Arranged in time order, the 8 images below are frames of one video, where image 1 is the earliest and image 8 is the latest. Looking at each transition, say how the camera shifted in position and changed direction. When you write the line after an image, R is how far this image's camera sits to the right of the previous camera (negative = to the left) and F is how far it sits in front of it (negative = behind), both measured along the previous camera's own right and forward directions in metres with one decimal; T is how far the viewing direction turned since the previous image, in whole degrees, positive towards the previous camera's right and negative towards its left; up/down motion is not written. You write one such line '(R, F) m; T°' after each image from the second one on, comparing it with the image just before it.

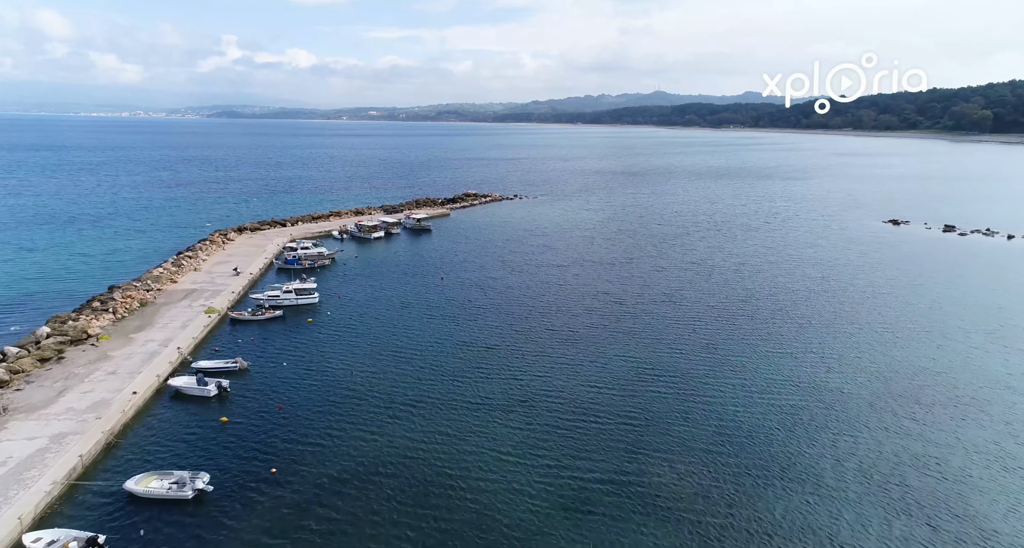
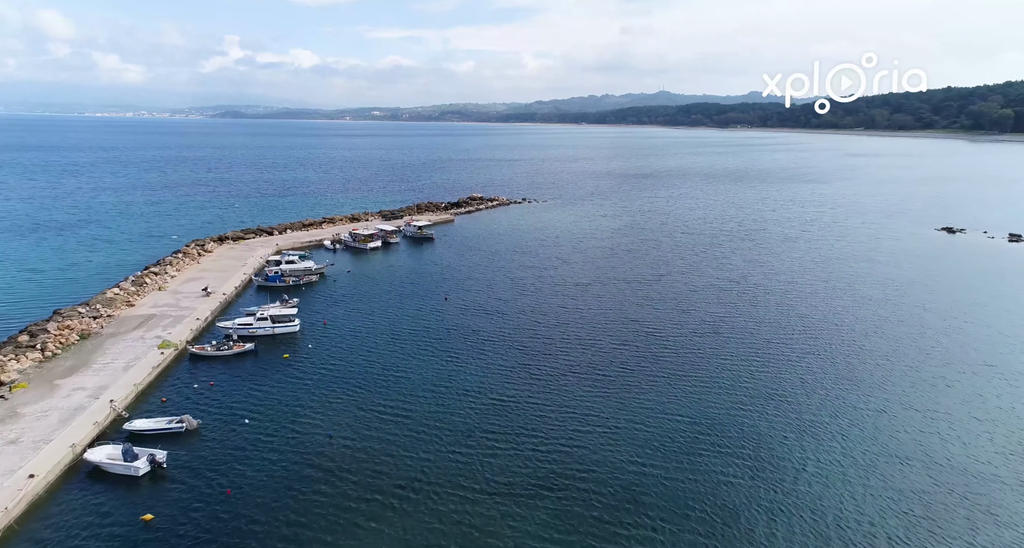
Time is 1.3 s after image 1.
(-1.0, +7.8) m; 0°
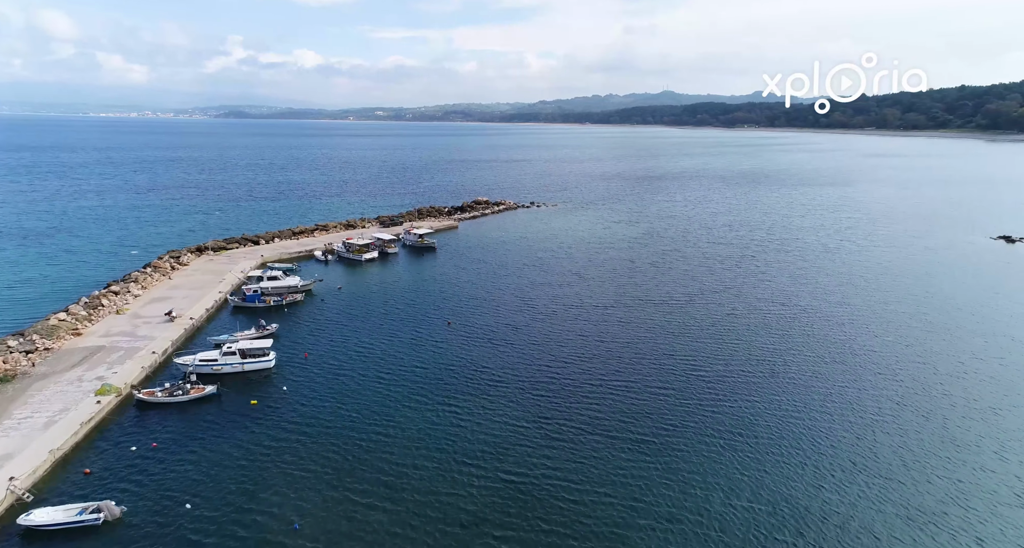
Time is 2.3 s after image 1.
(-0.8, +6.9) m; 0°
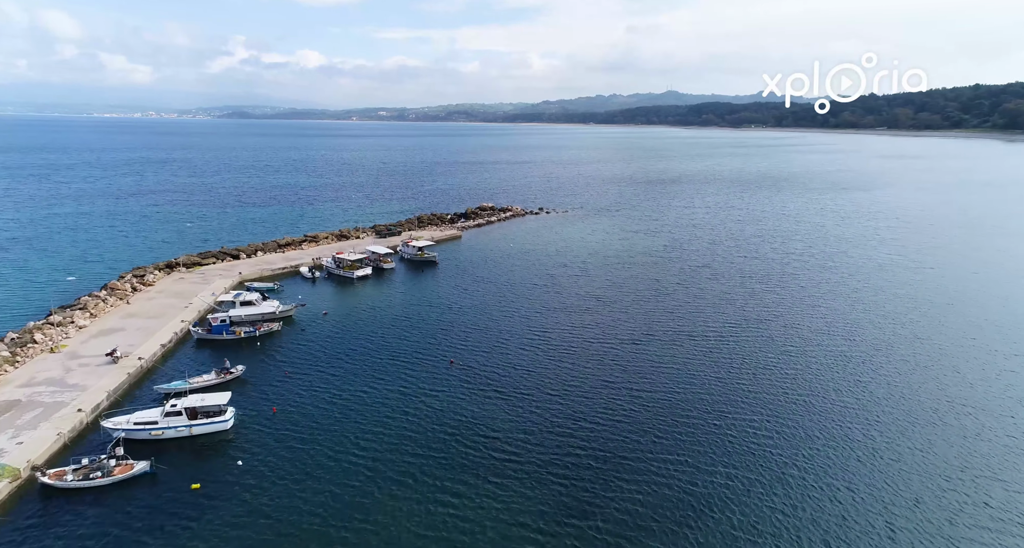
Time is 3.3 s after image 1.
(-0.8, +7.5) m; 0°
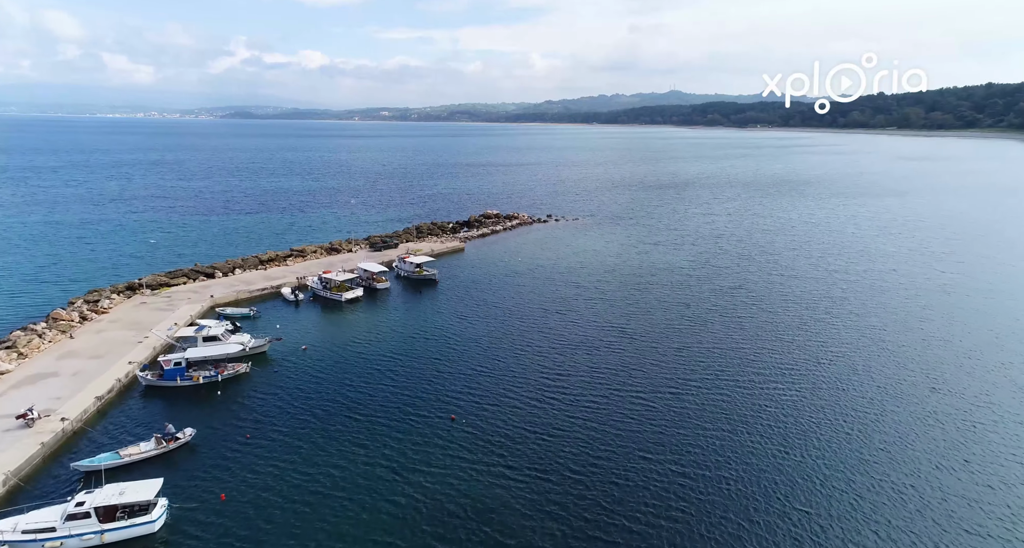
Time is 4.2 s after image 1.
(-0.7, +7.2) m; 0°
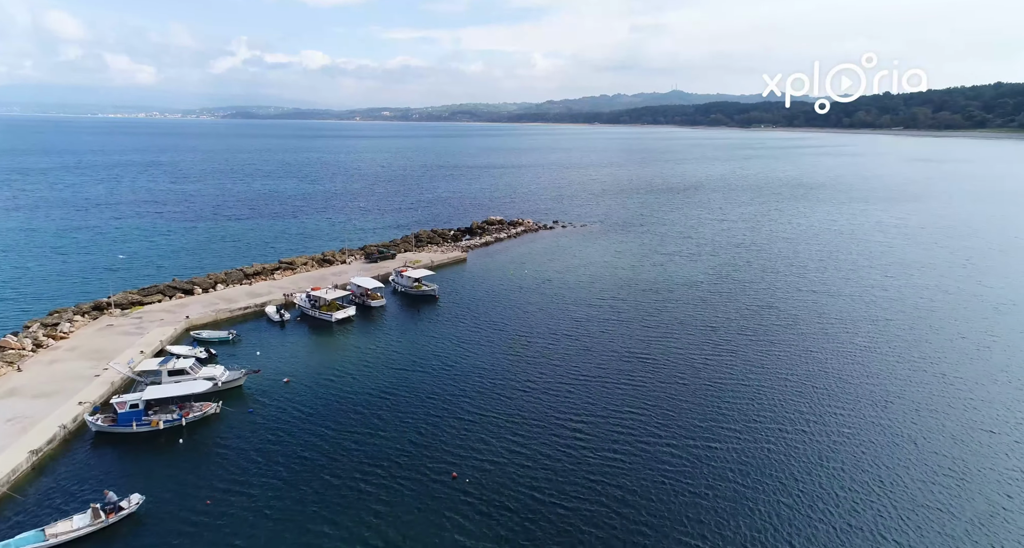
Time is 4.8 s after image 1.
(-0.5, +4.9) m; 0°
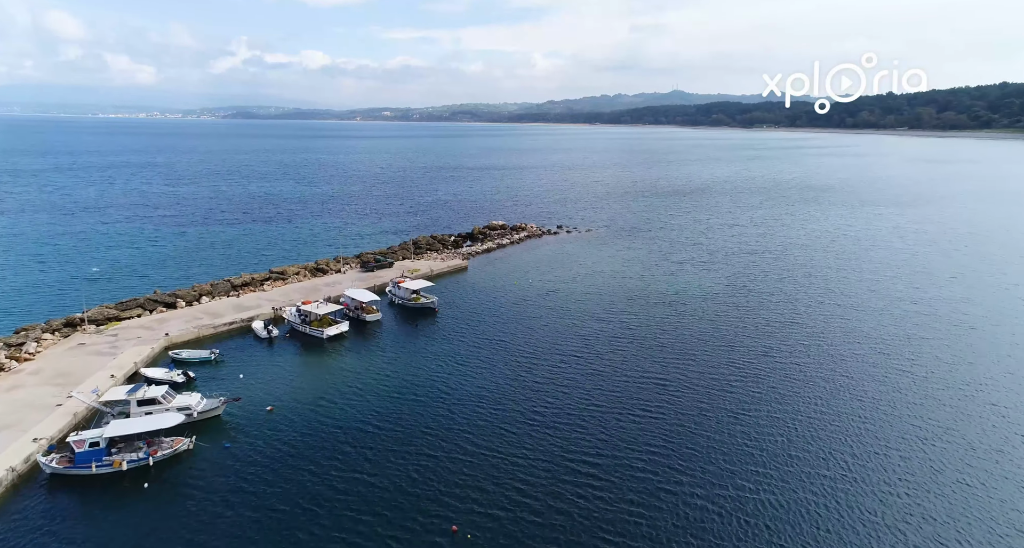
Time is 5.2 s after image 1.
(-0.3, +3.3) m; 0°
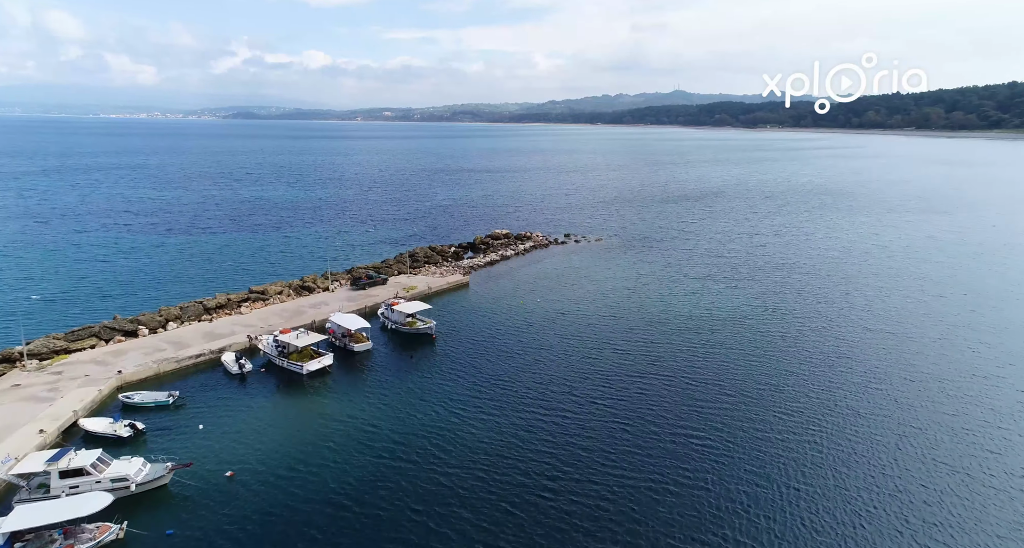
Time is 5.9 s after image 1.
(-0.5, +6.0) m; 0°
